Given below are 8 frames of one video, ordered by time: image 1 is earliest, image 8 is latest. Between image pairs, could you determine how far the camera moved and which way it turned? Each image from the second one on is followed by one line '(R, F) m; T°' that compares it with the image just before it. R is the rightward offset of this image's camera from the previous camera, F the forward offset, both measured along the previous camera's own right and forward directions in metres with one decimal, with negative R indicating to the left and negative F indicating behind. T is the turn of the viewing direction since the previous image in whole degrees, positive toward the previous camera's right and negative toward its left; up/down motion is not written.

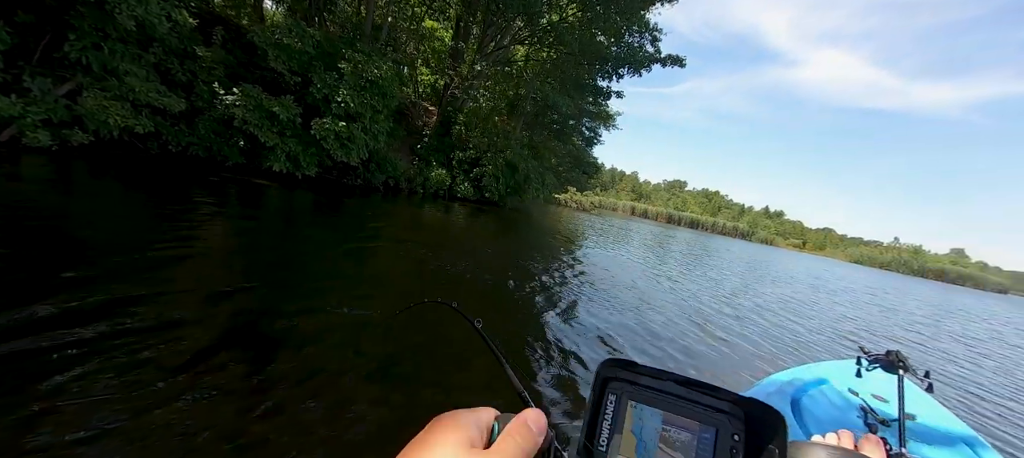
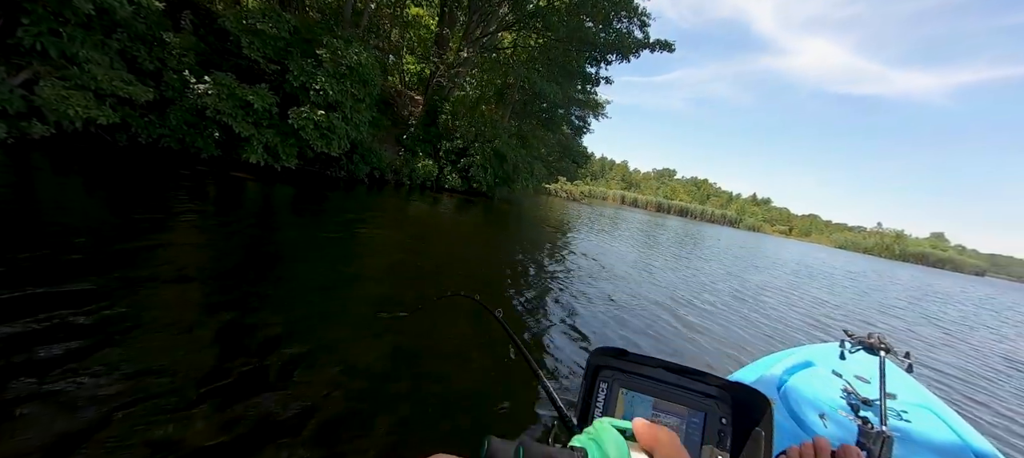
(+0.1, +0.1) m; +1°
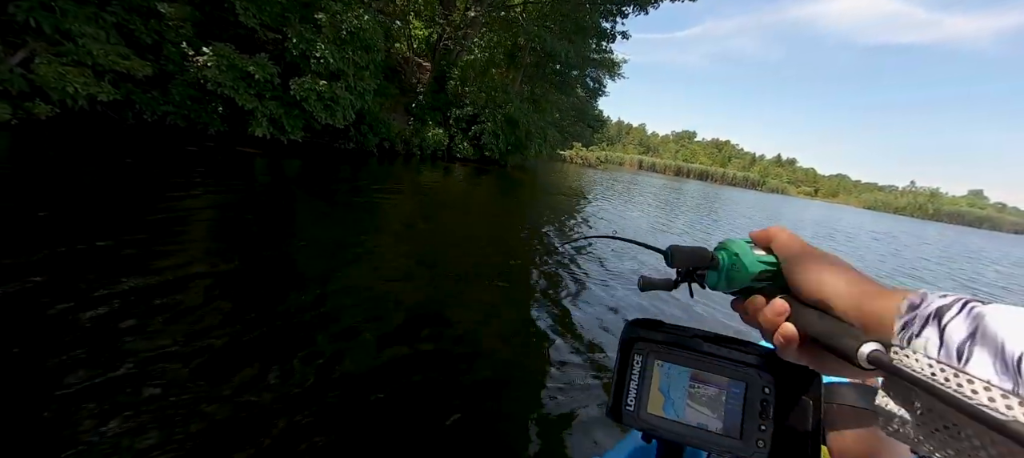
(+0.1, +0.3) m; -2°
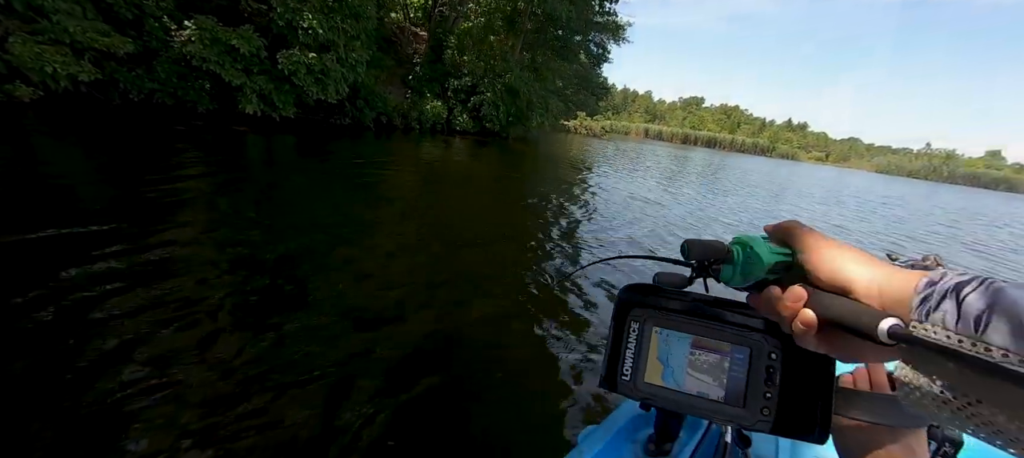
(+0.1, +0.2) m; -1°
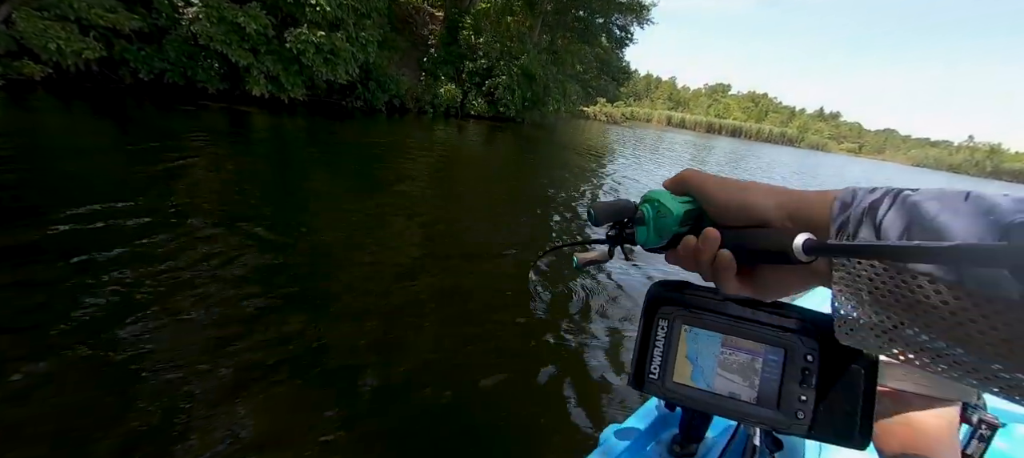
(+0.1, +0.3) m; -2°
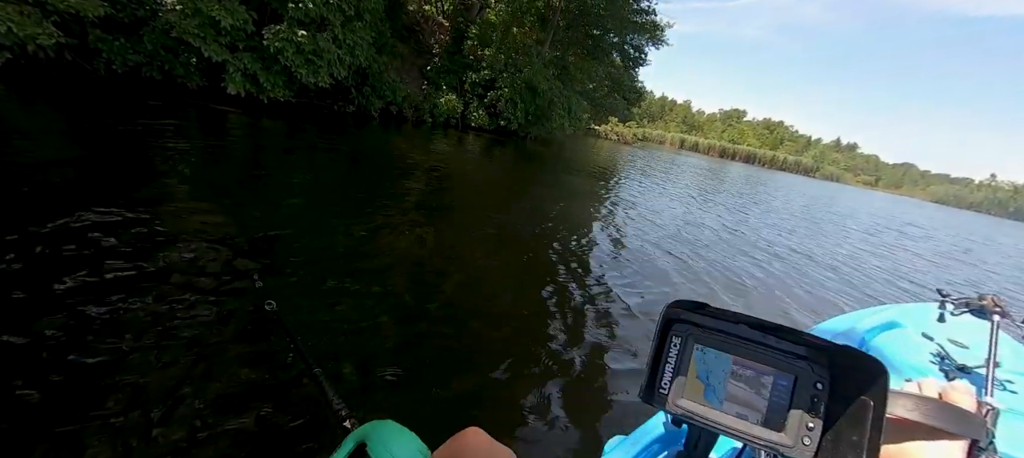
(+0.4, +0.7) m; -1°
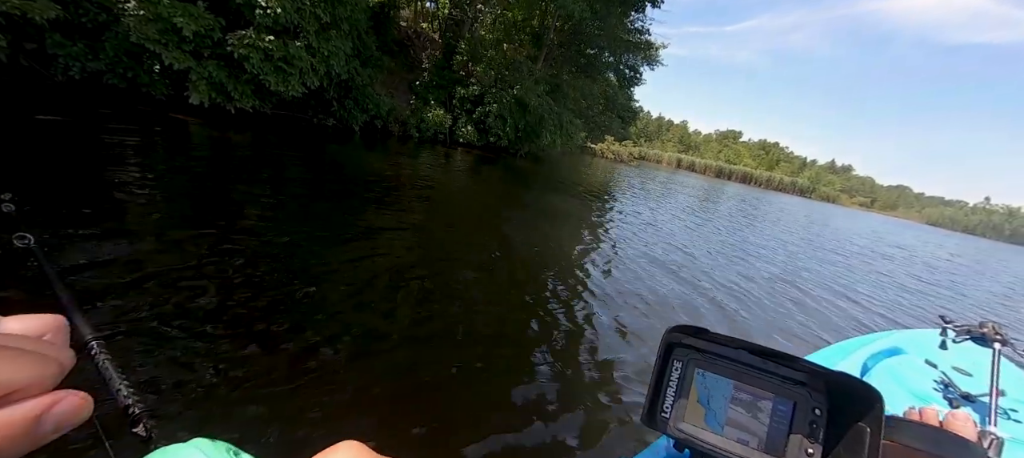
(+0.3, +0.5) m; 0°
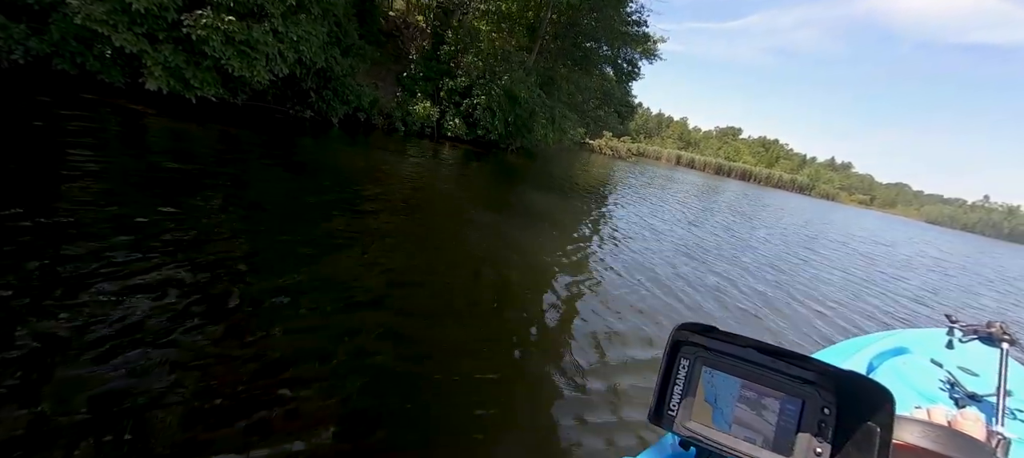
(+0.3, +0.5) m; 0°
